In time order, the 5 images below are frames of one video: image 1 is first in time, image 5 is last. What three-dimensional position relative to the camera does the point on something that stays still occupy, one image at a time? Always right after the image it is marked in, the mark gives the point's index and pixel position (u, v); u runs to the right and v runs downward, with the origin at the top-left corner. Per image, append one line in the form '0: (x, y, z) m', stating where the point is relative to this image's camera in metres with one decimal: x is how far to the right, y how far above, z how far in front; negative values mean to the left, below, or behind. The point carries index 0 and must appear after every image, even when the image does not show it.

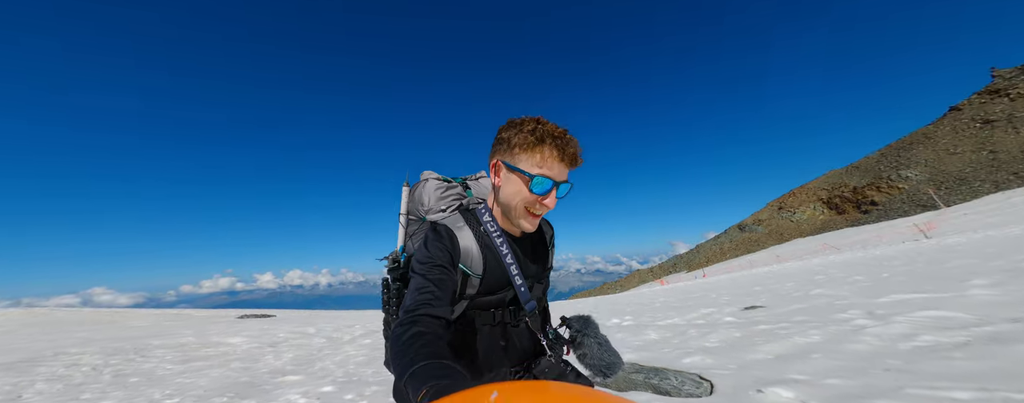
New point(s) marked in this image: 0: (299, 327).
0: (-10.6, -6.3, +15.8) m
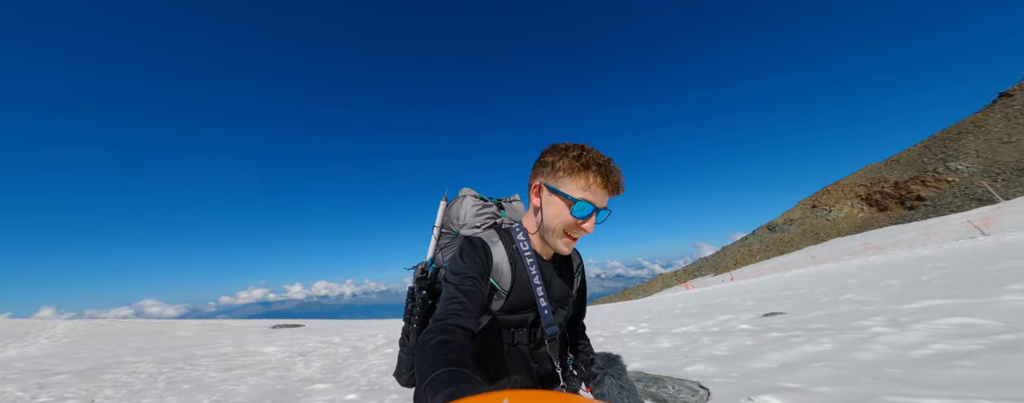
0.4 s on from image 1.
0: (-9.8, -7.2, +16.7) m
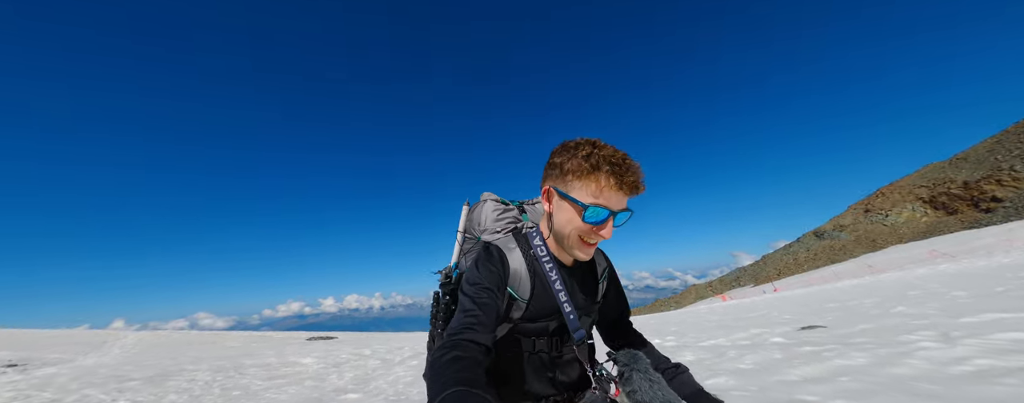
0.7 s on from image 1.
0: (-8.6, -8.2, +17.5) m
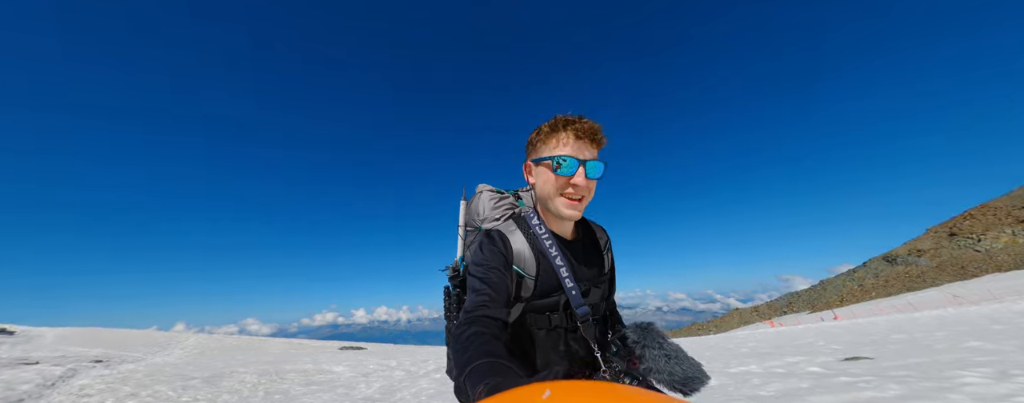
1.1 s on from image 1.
0: (-7.4, -9.3, +18.4) m
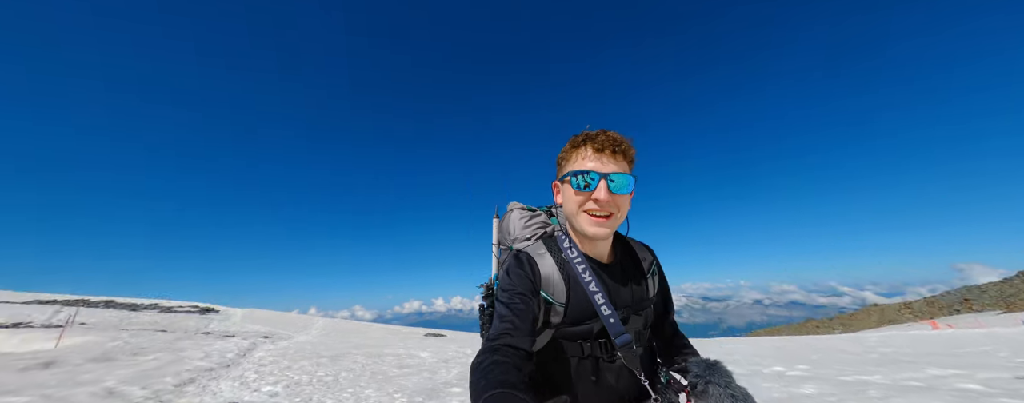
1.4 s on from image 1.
0: (-3.4, -9.8, +21.1) m
